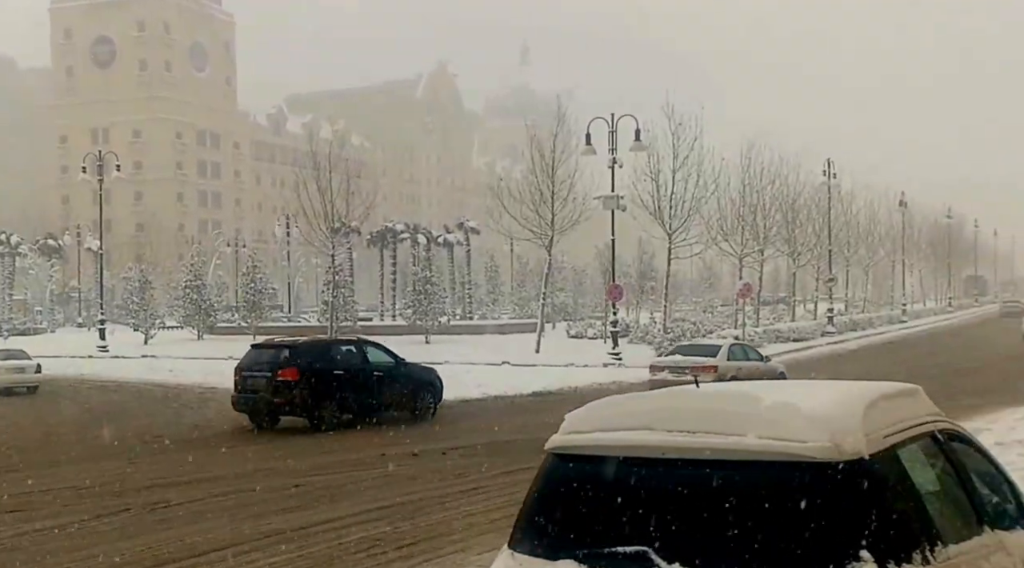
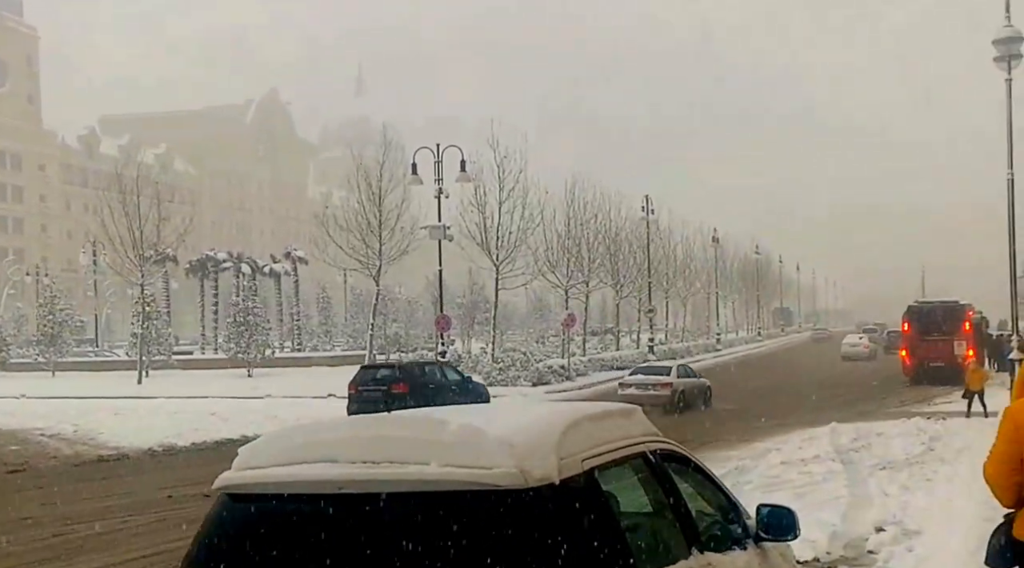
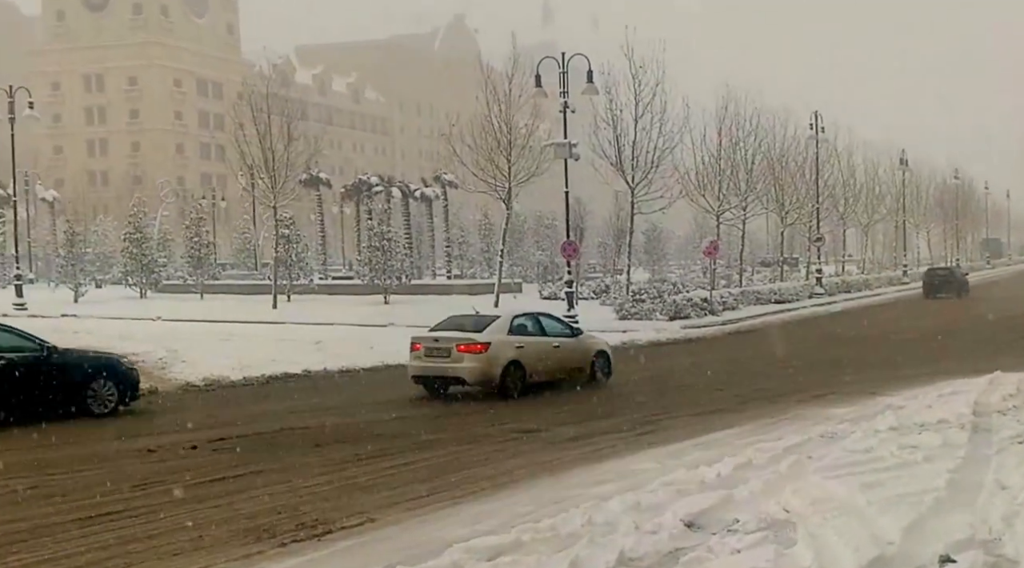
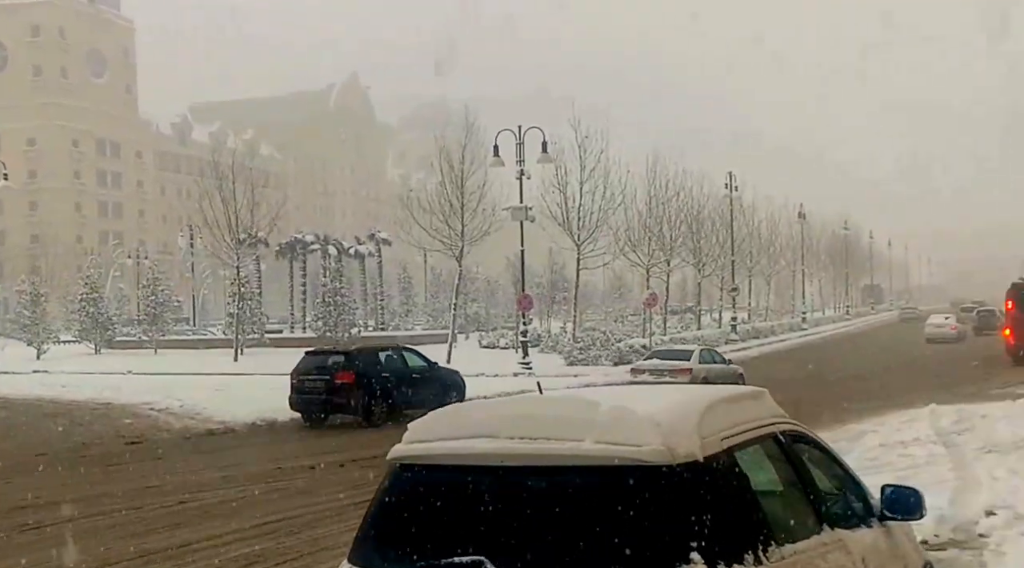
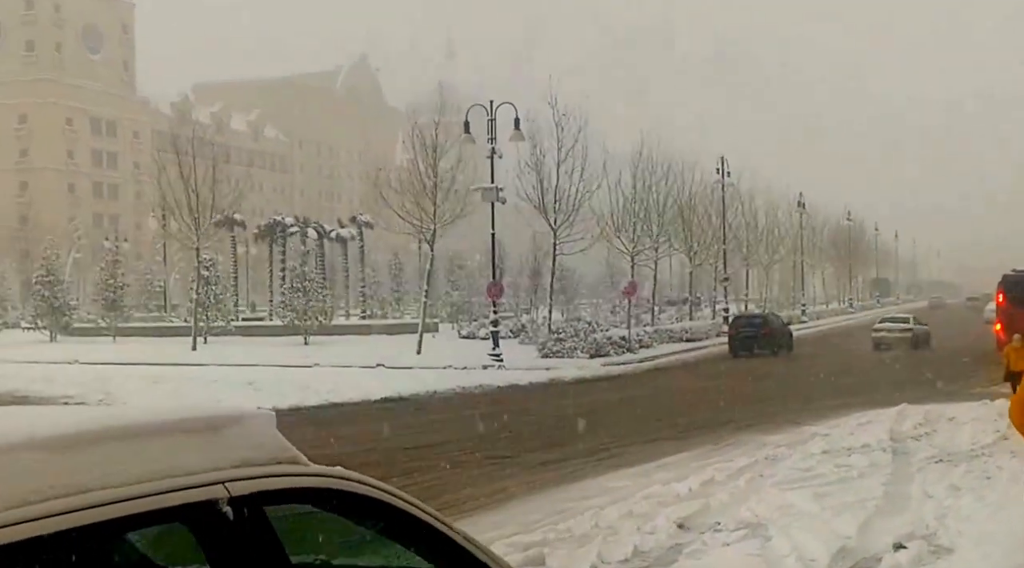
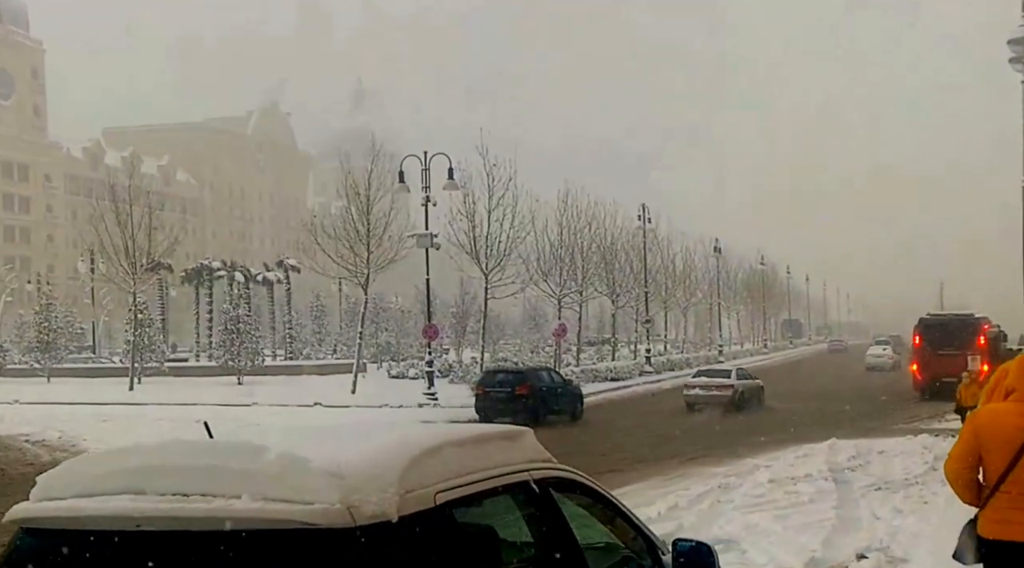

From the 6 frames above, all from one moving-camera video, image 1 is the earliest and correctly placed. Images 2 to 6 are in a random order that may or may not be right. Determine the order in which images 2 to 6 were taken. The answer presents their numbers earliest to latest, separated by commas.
4, 2, 6, 5, 3
